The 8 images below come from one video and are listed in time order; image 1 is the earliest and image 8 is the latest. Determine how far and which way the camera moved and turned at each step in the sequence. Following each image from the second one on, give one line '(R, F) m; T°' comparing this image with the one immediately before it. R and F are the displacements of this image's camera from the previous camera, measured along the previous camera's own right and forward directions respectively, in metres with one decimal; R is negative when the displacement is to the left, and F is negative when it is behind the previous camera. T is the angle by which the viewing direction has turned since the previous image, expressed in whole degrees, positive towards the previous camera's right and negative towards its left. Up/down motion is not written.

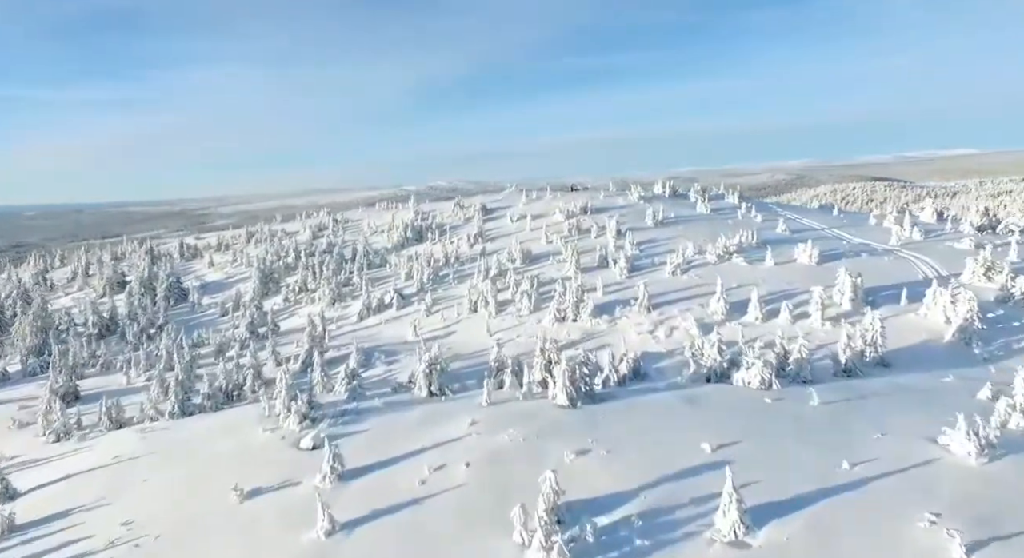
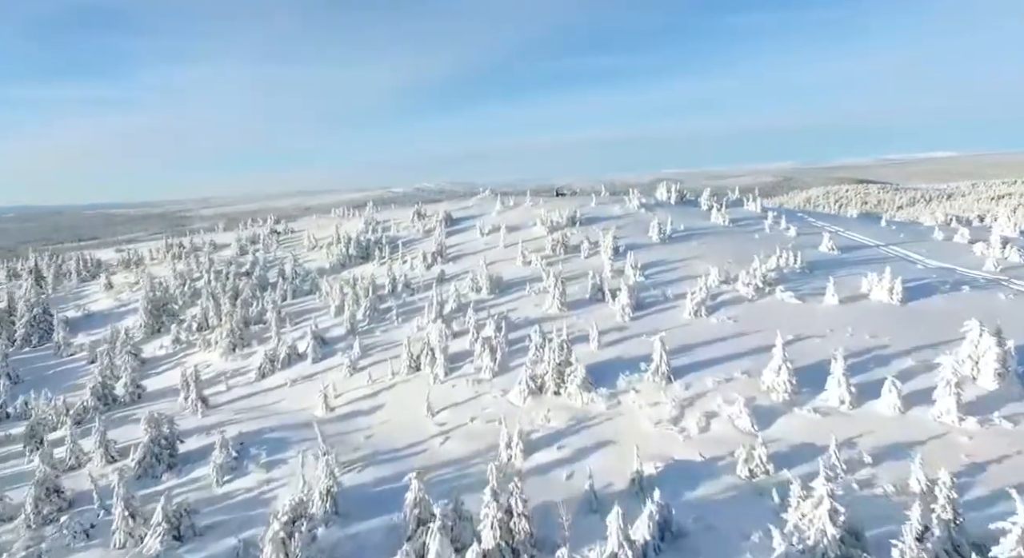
(+2.0, +23.4) m; +1°
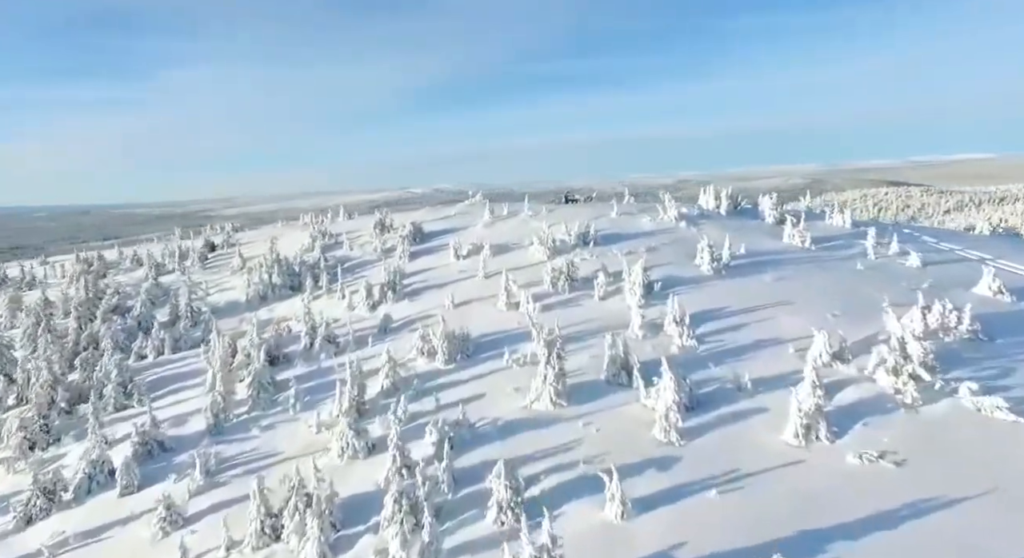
(+2.7, +27.2) m; -1°
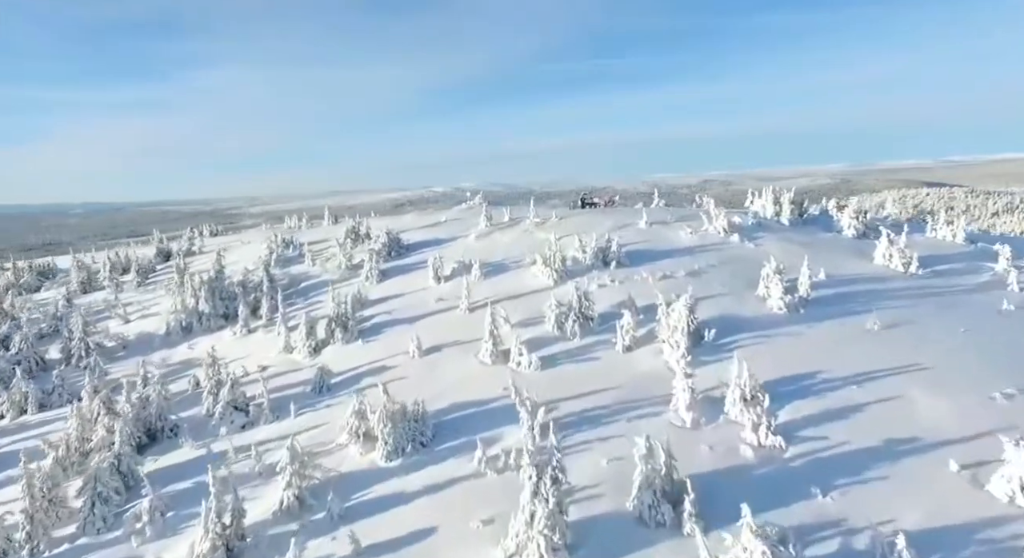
(+1.6, +16.0) m; -2°
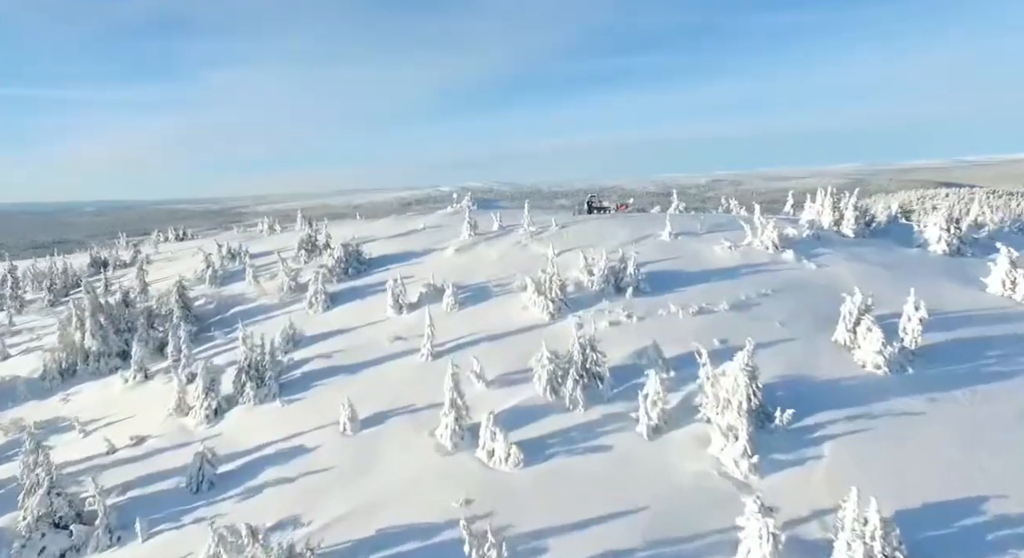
(+1.0, +12.4) m; 0°
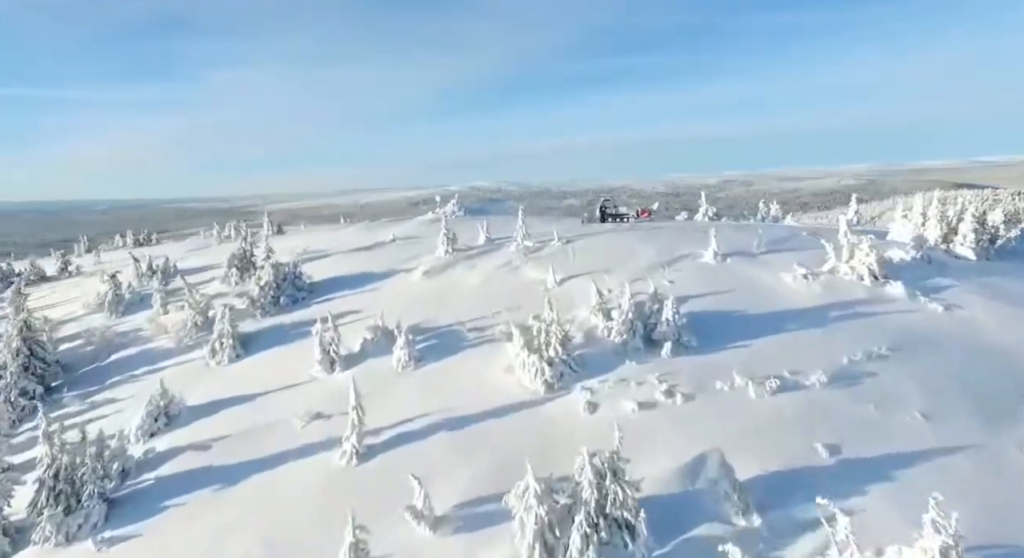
(+0.7, +12.4) m; 0°
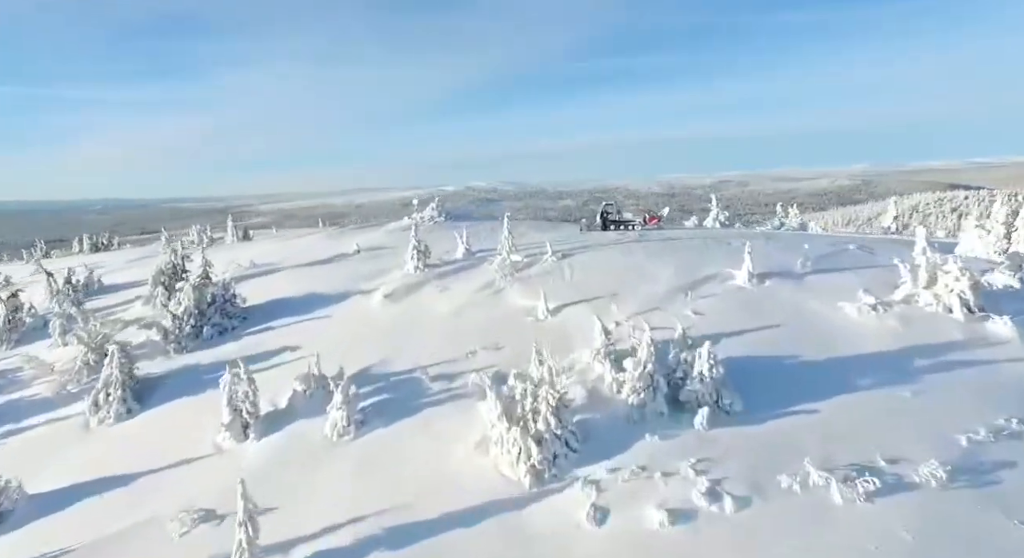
(+0.4, +7.1) m; +1°
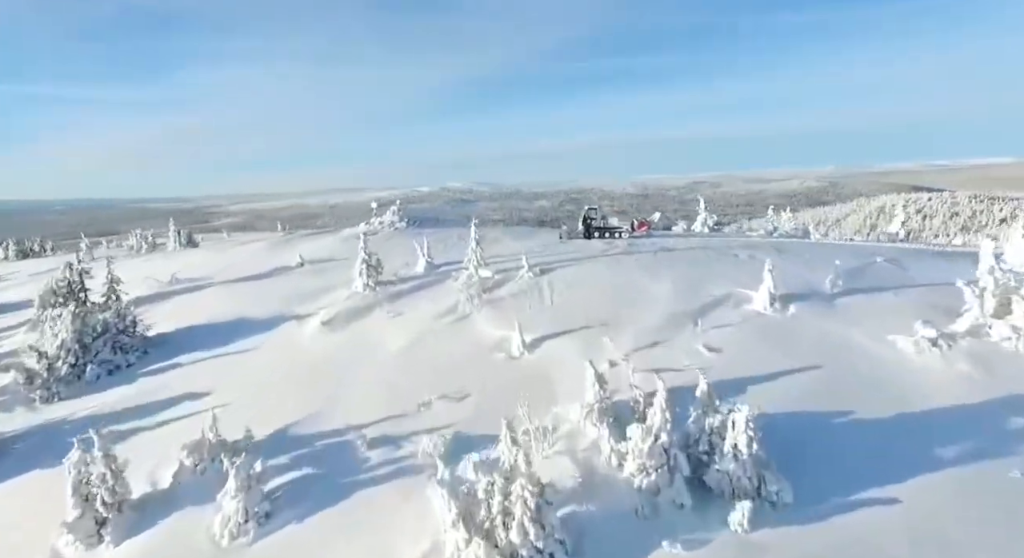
(+0.1, +5.2) m; +2°
